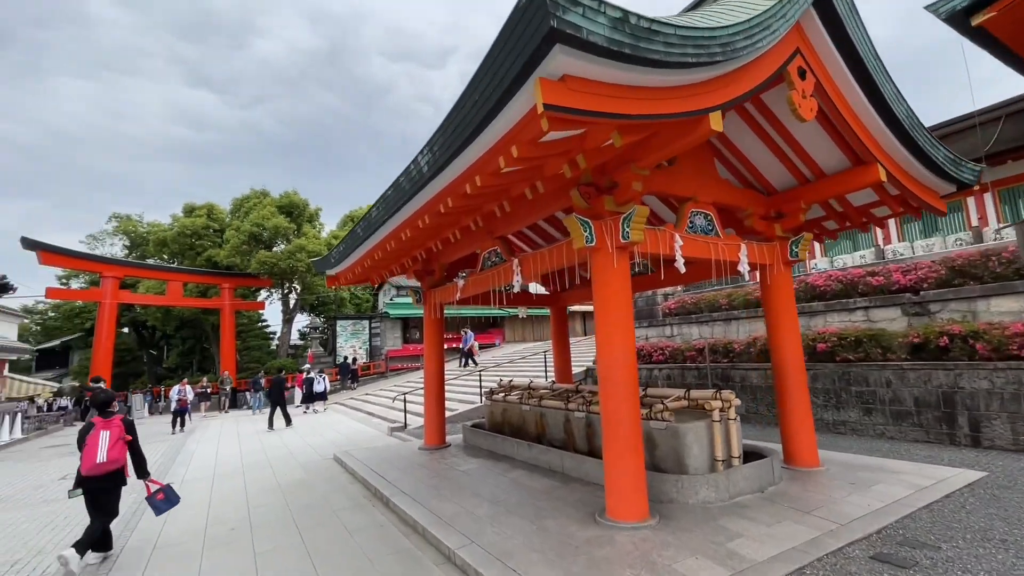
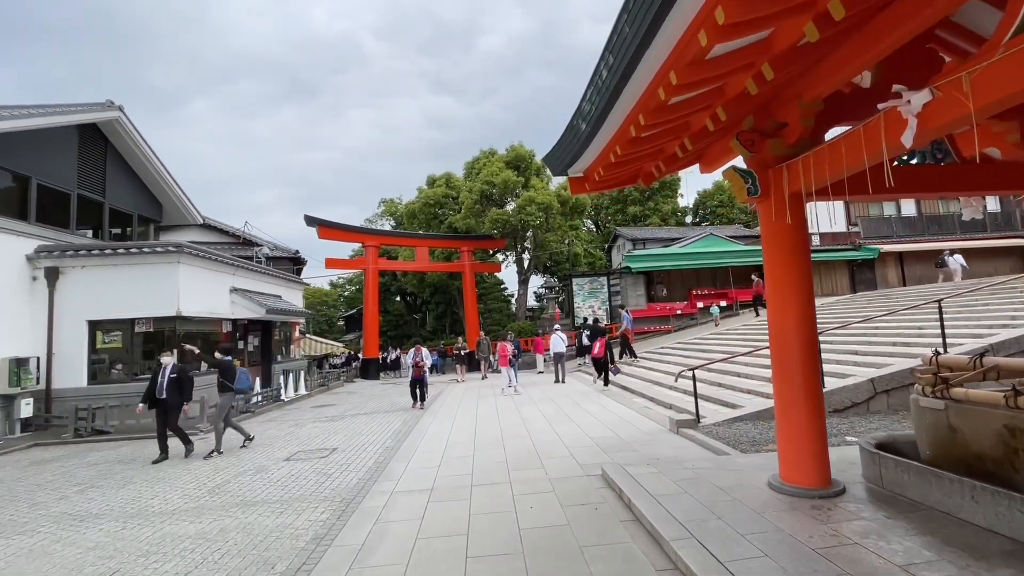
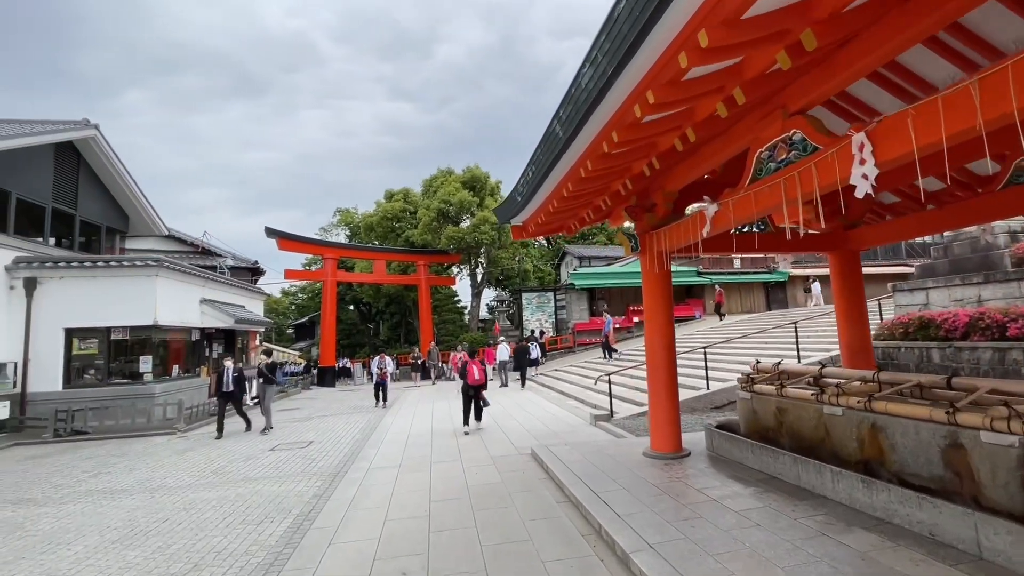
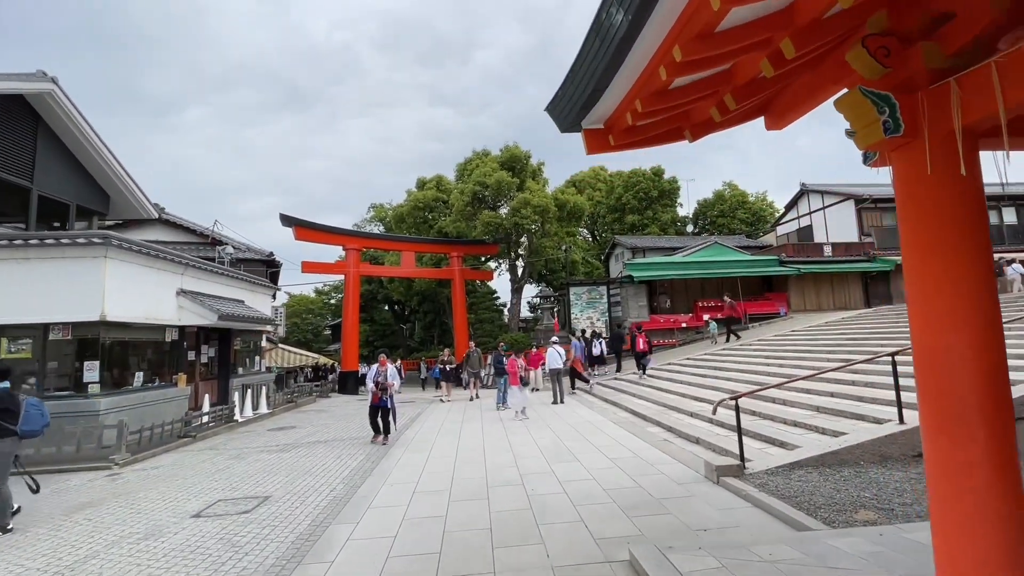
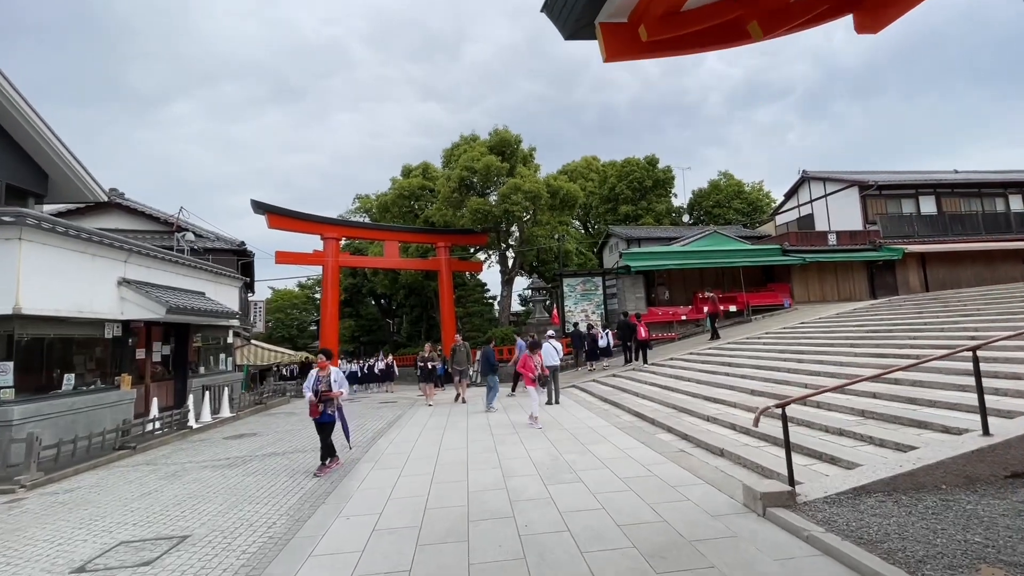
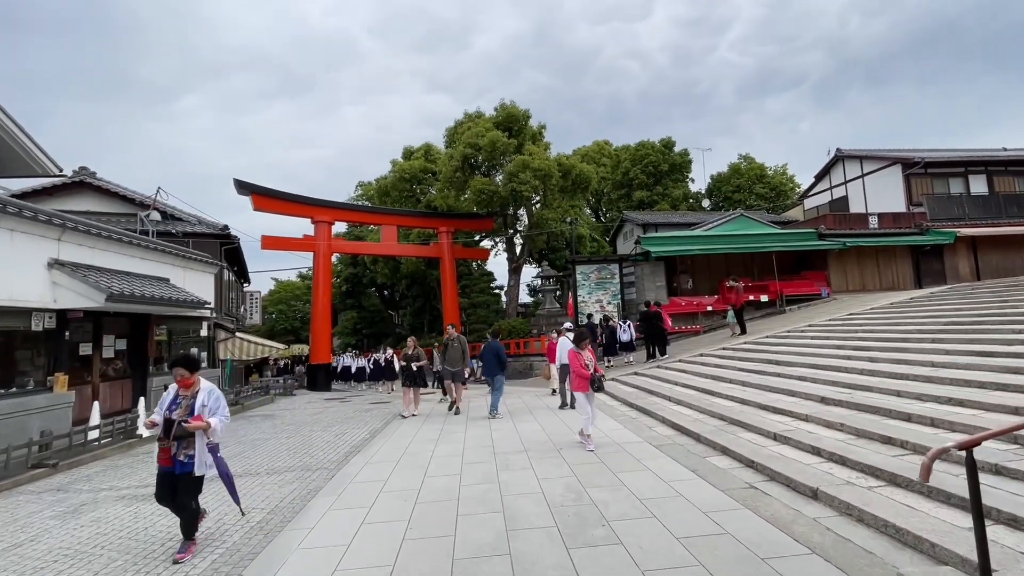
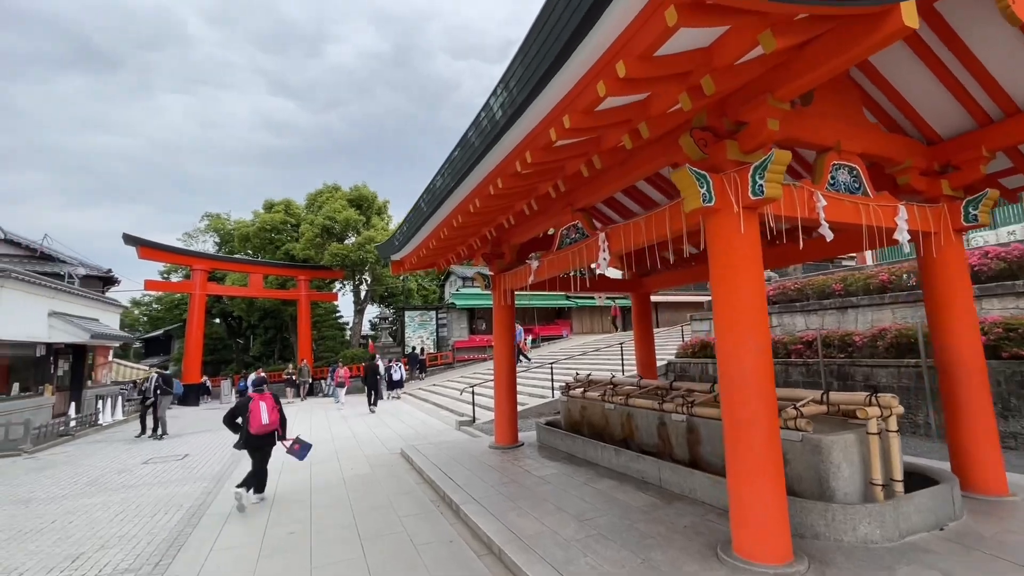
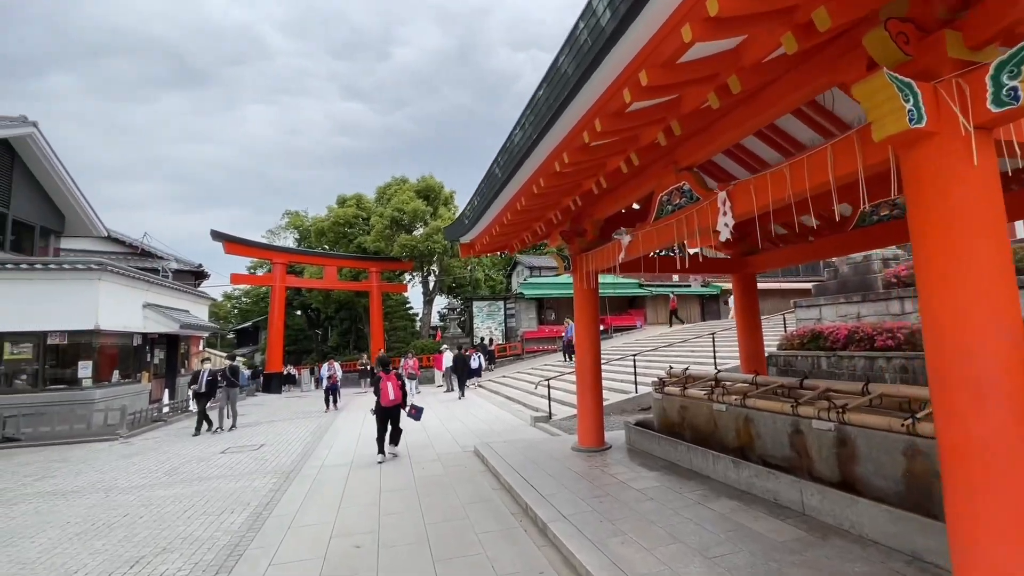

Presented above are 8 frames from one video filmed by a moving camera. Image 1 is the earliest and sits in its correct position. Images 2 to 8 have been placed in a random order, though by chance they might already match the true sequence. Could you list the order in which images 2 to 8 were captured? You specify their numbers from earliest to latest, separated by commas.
7, 8, 3, 2, 4, 5, 6
